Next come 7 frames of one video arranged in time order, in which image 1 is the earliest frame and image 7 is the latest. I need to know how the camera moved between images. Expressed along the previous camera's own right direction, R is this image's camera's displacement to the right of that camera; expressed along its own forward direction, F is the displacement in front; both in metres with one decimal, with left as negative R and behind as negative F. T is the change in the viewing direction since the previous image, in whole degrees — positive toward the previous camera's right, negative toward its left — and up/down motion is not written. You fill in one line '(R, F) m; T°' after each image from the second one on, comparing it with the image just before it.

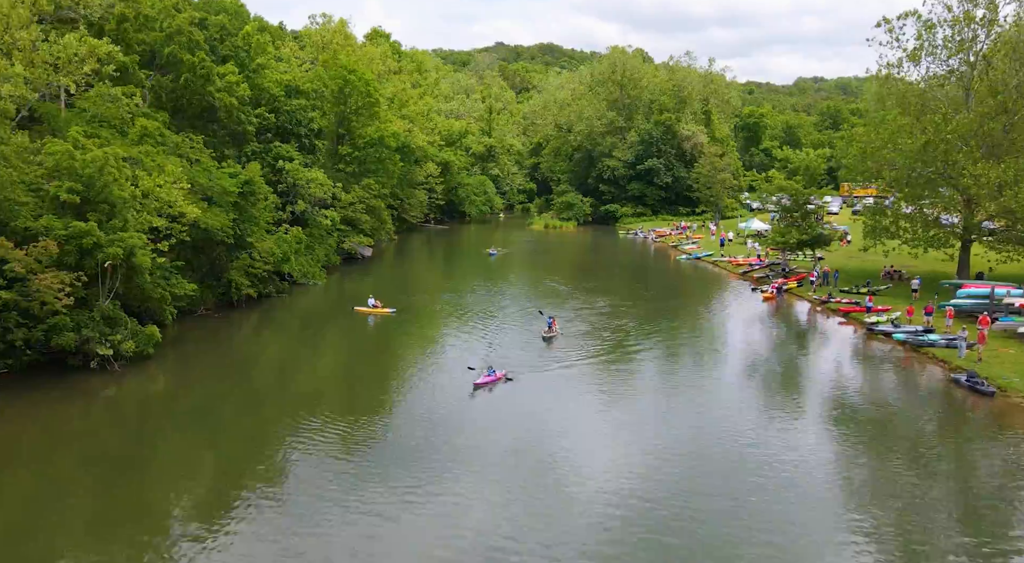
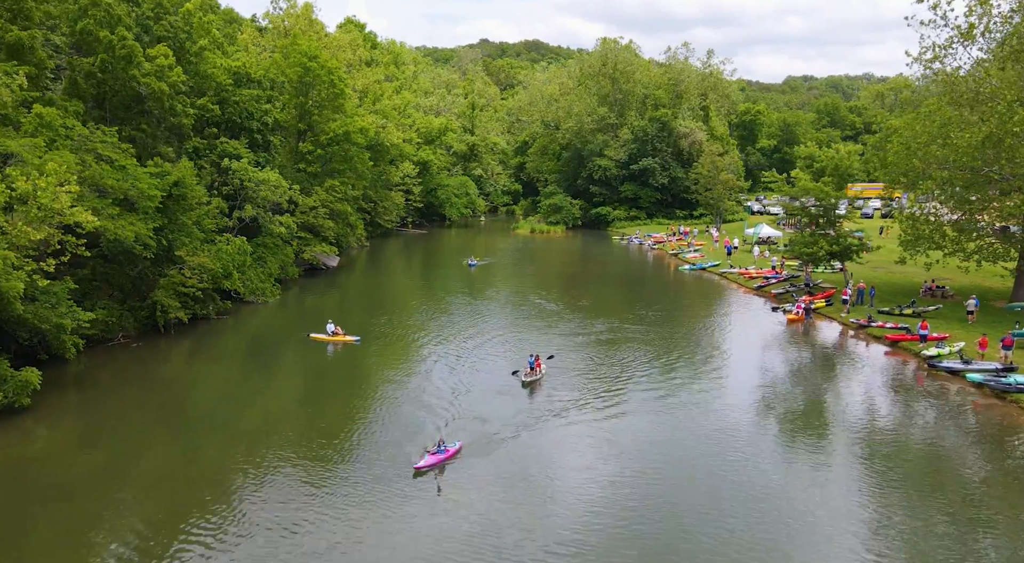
(+0.2, +7.1) m; +1°
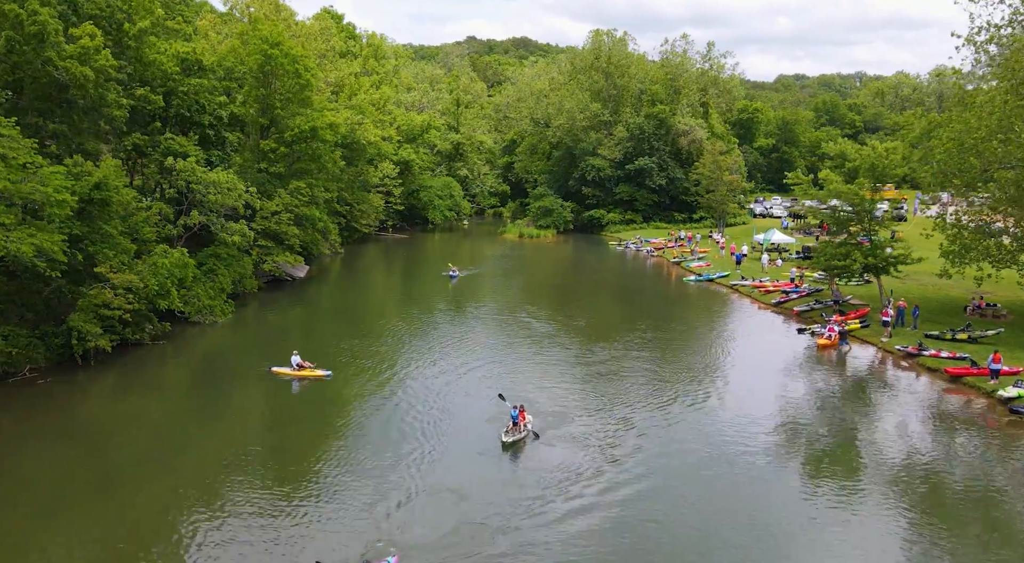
(+0.1, +5.9) m; +1°
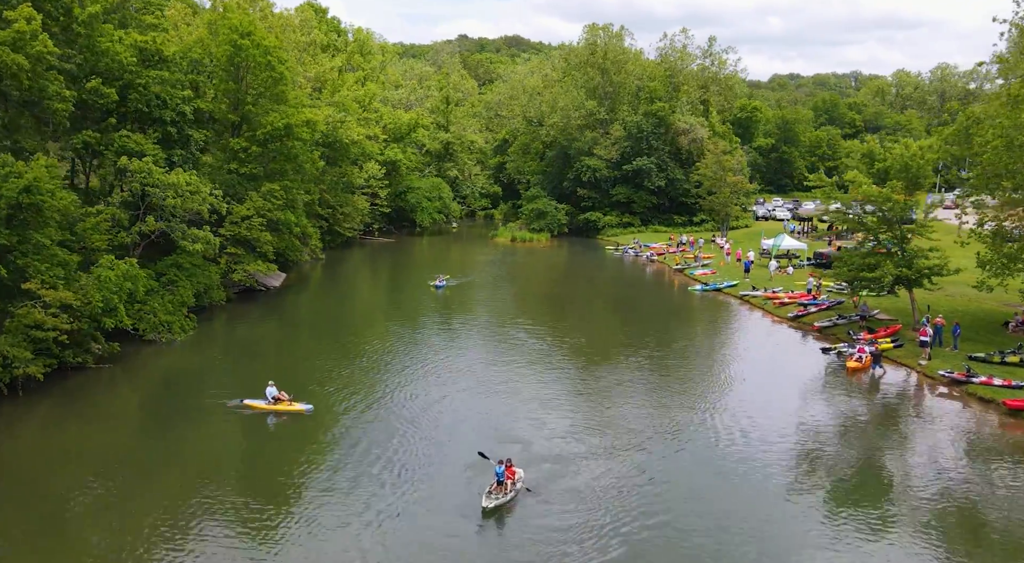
(0.0, +3.9) m; +1°
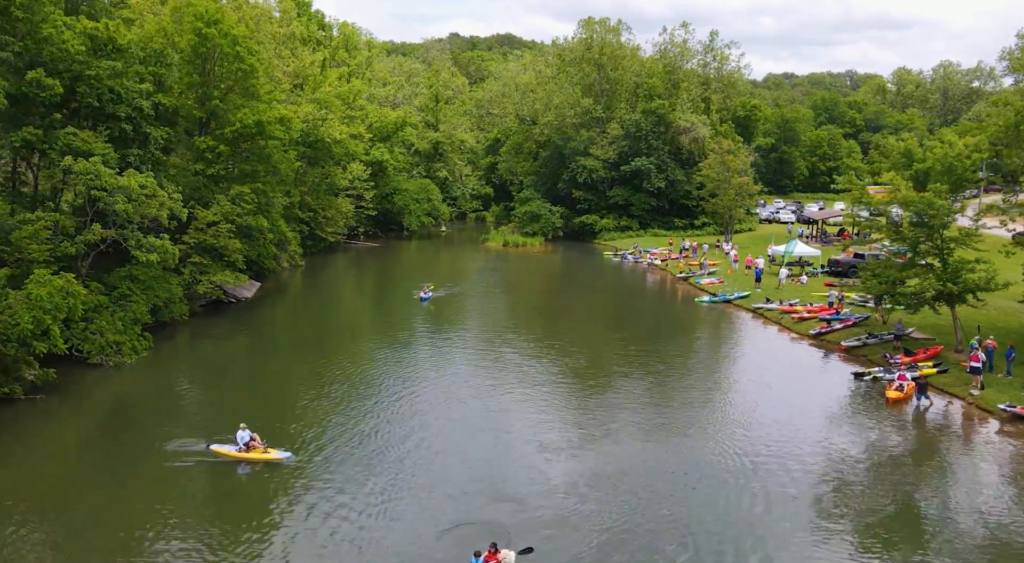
(0.0, +3.9) m; +1°
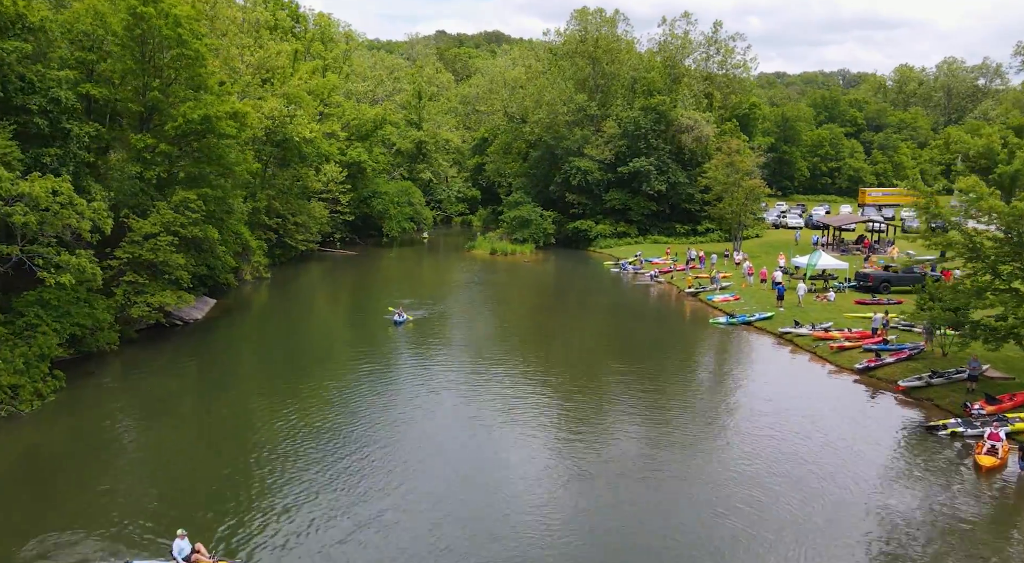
(0.0, +5.9) m; +1°
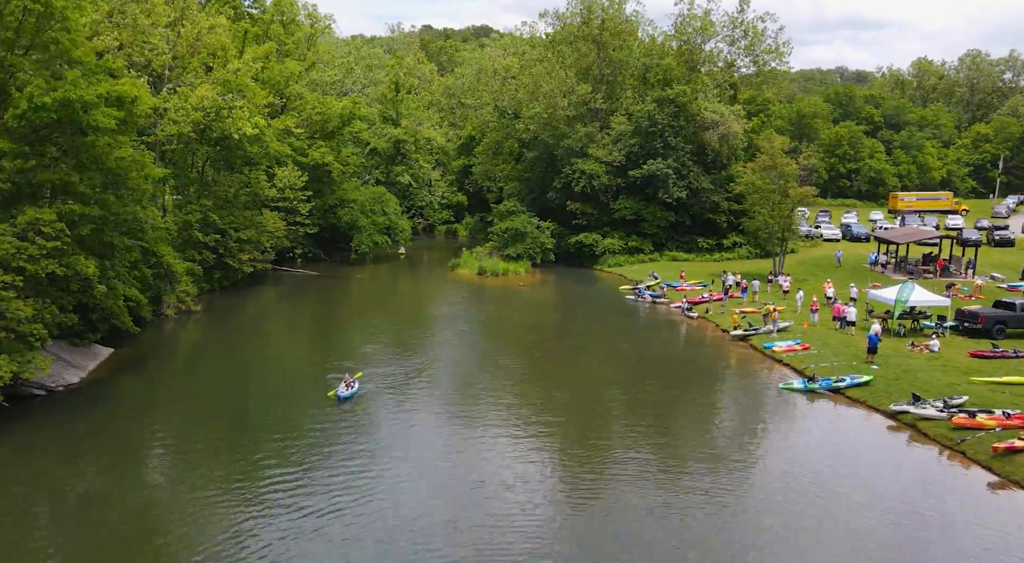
(-0.2, +11.1) m; +1°
